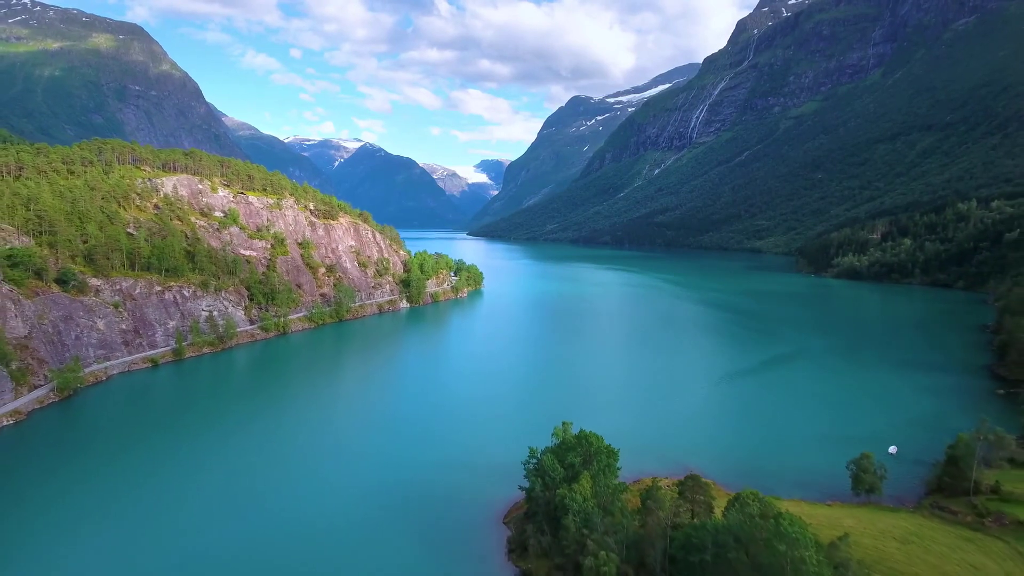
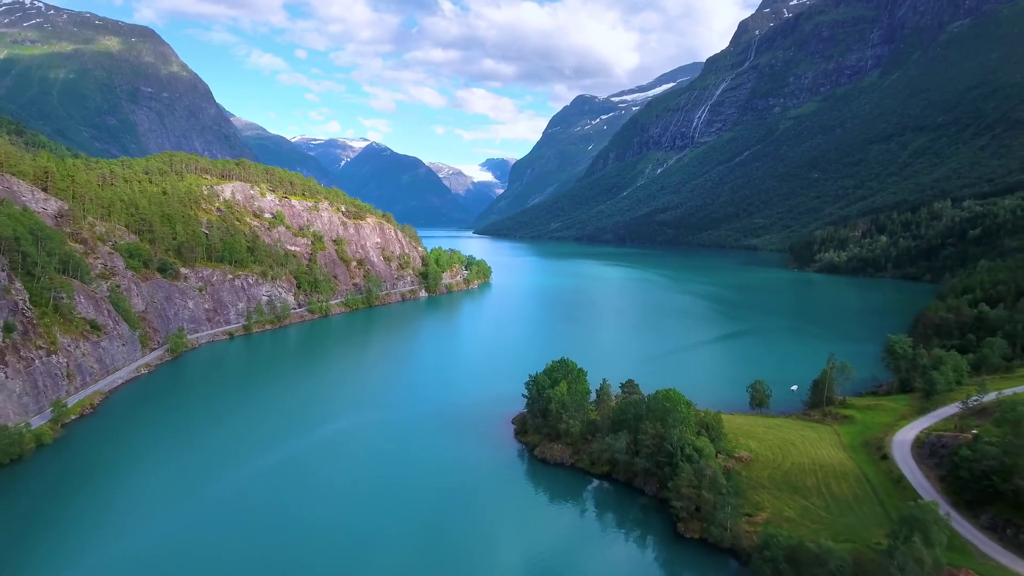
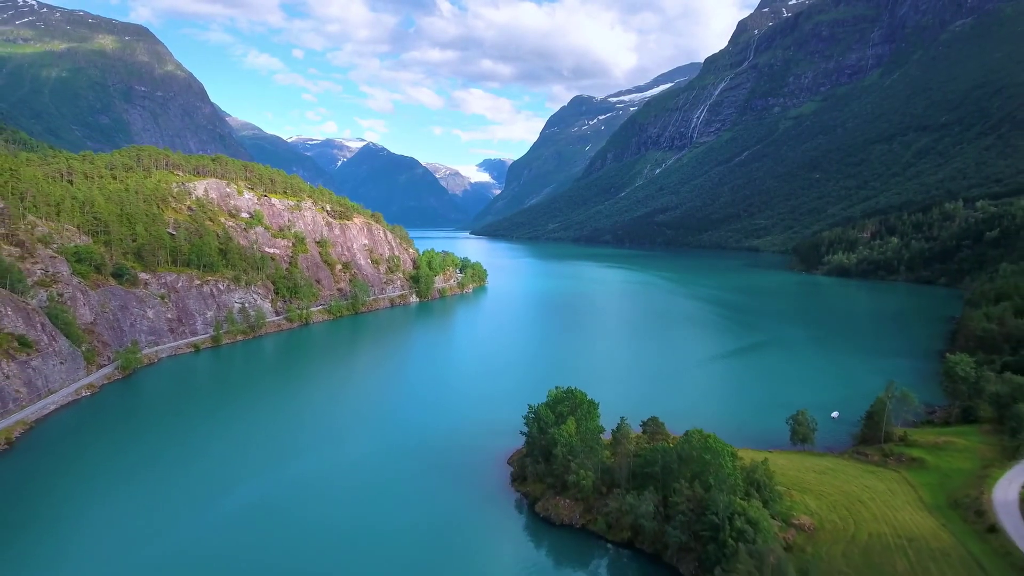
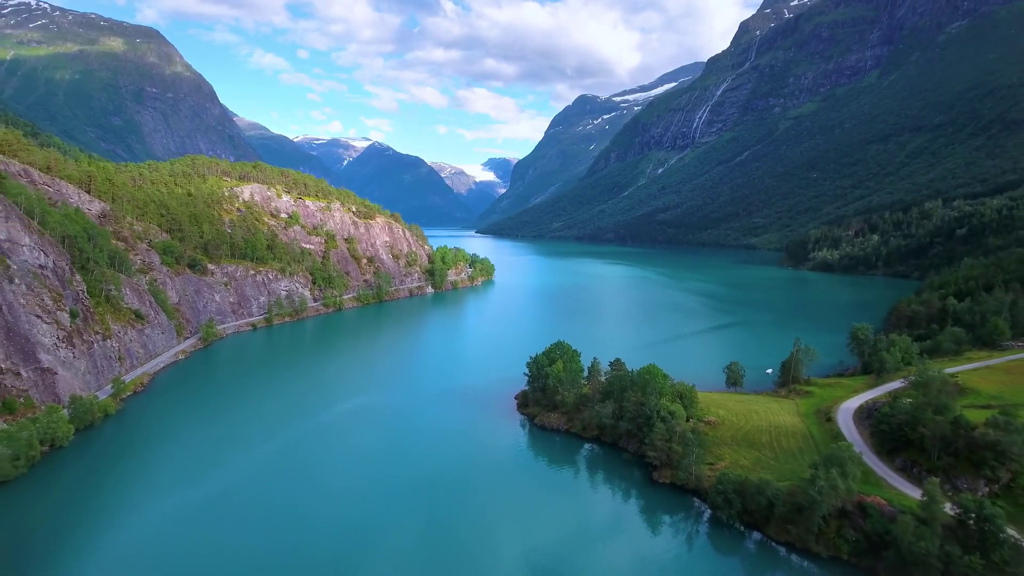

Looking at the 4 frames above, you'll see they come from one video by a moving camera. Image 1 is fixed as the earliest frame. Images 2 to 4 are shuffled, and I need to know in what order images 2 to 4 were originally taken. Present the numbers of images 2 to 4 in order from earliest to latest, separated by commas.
3, 2, 4
